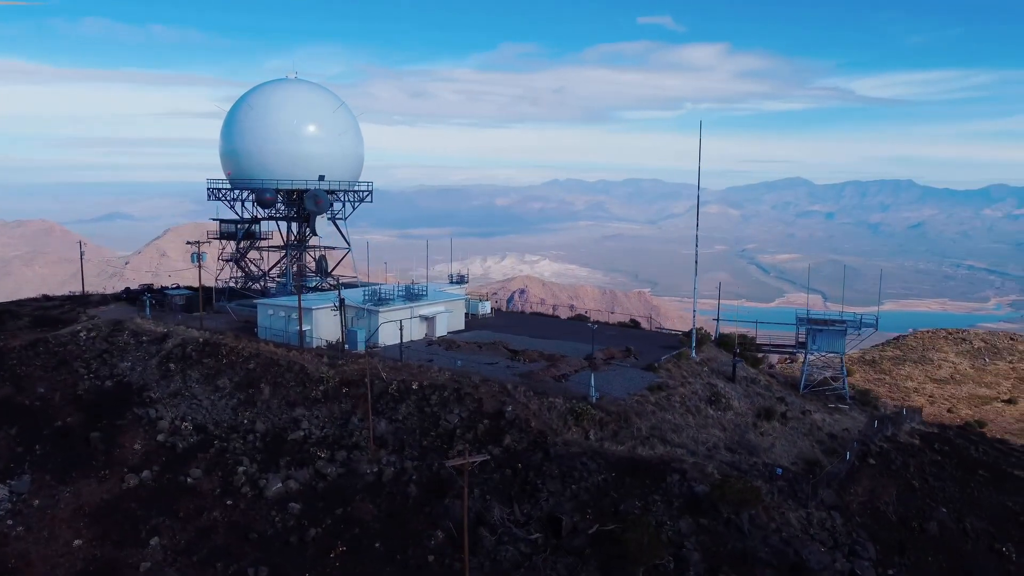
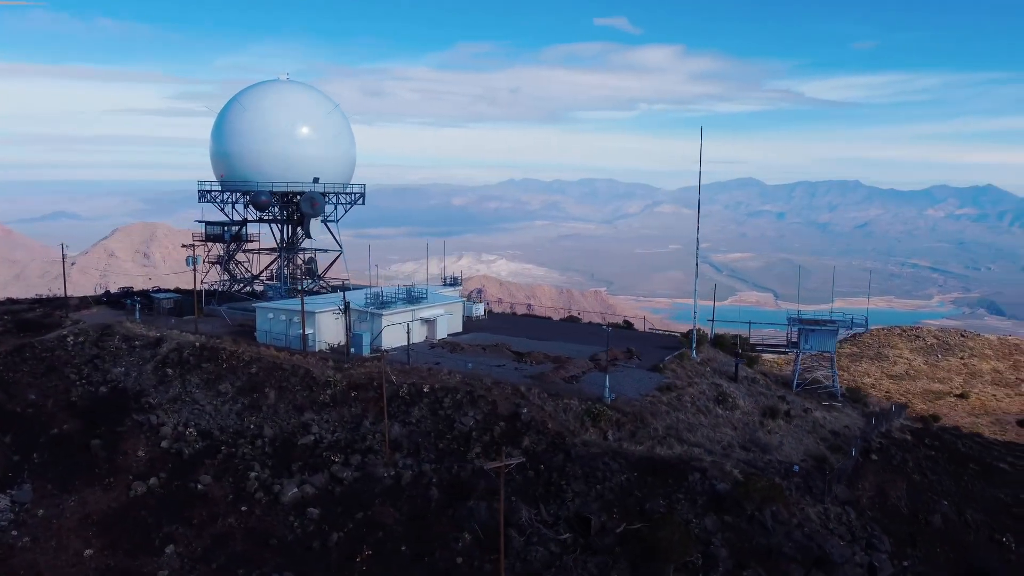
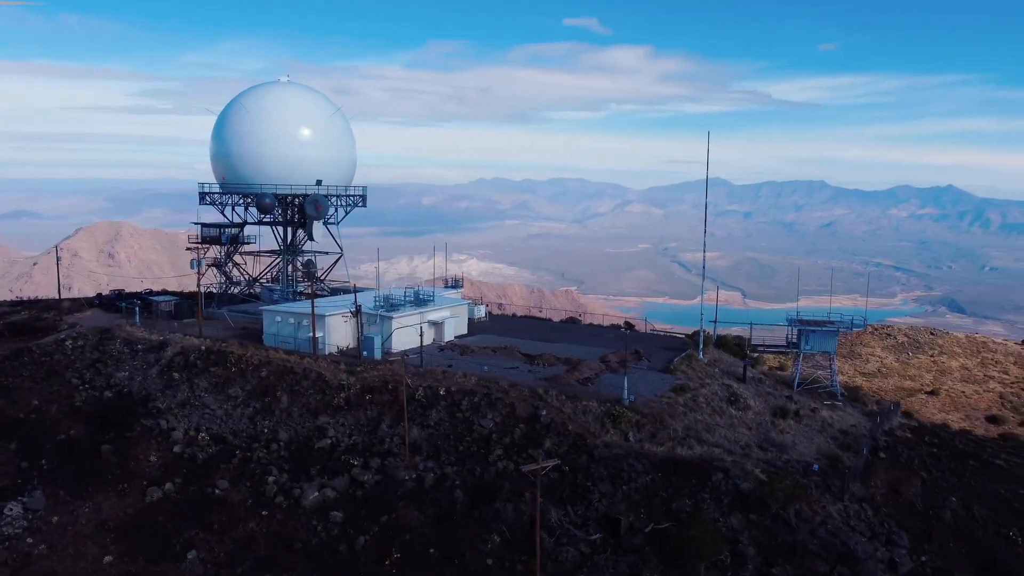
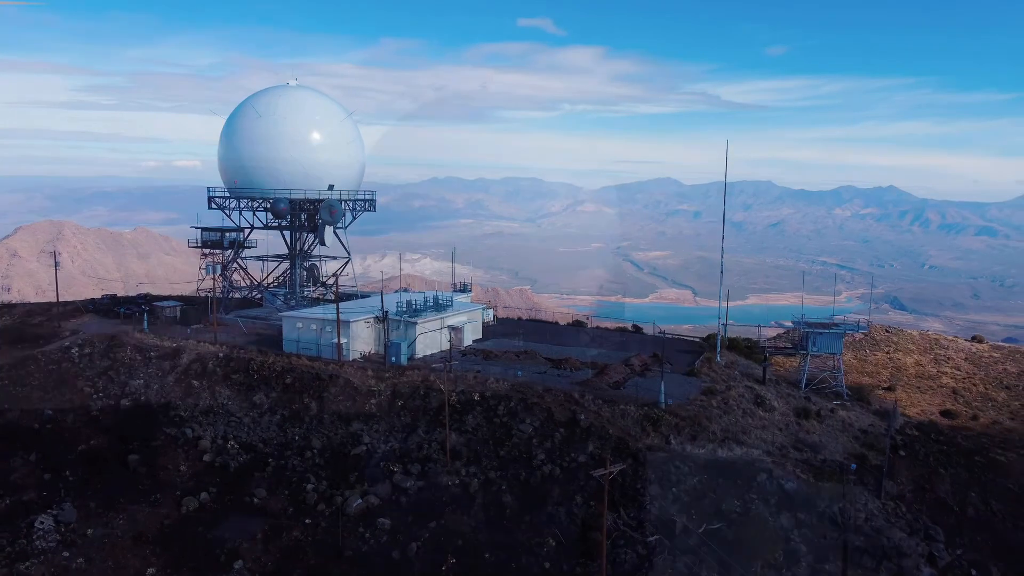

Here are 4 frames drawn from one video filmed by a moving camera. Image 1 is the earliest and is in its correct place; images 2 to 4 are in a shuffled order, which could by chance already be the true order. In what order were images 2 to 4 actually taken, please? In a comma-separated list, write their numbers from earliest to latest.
2, 3, 4
